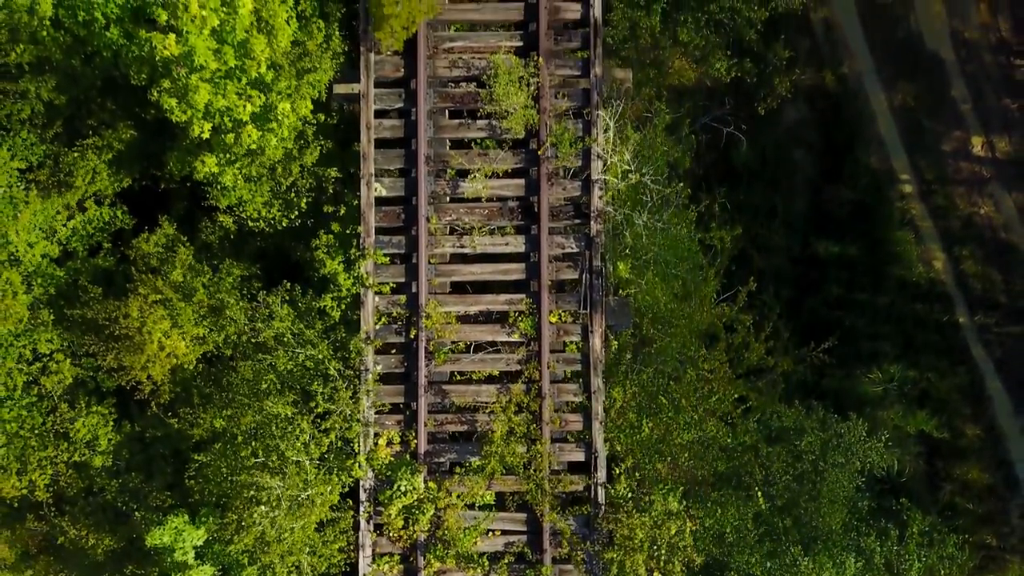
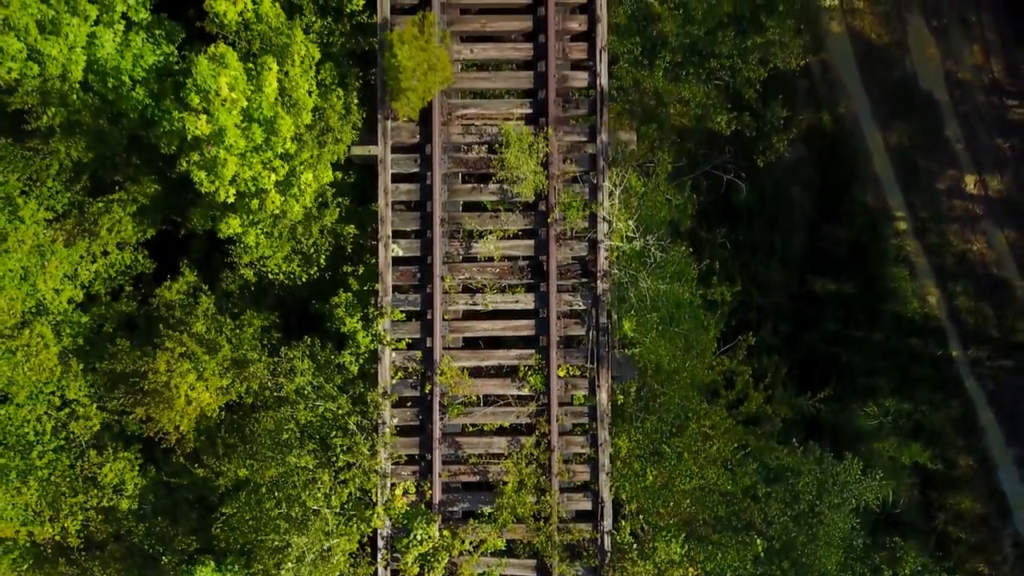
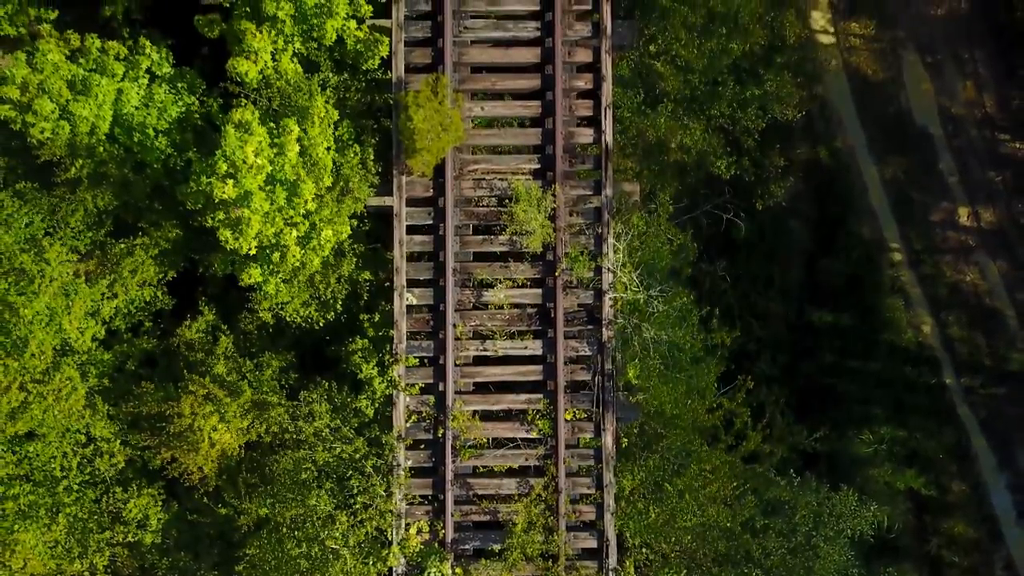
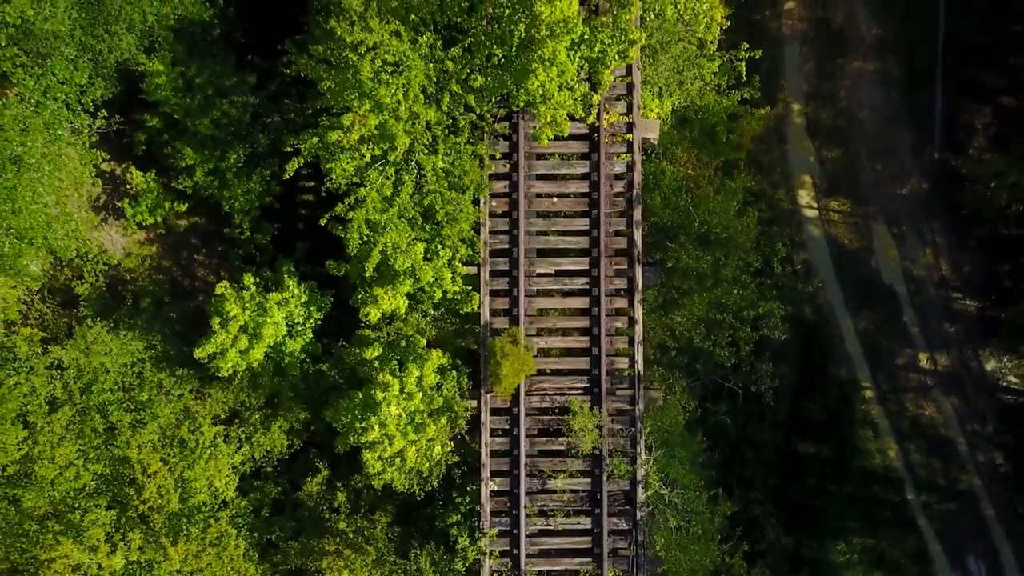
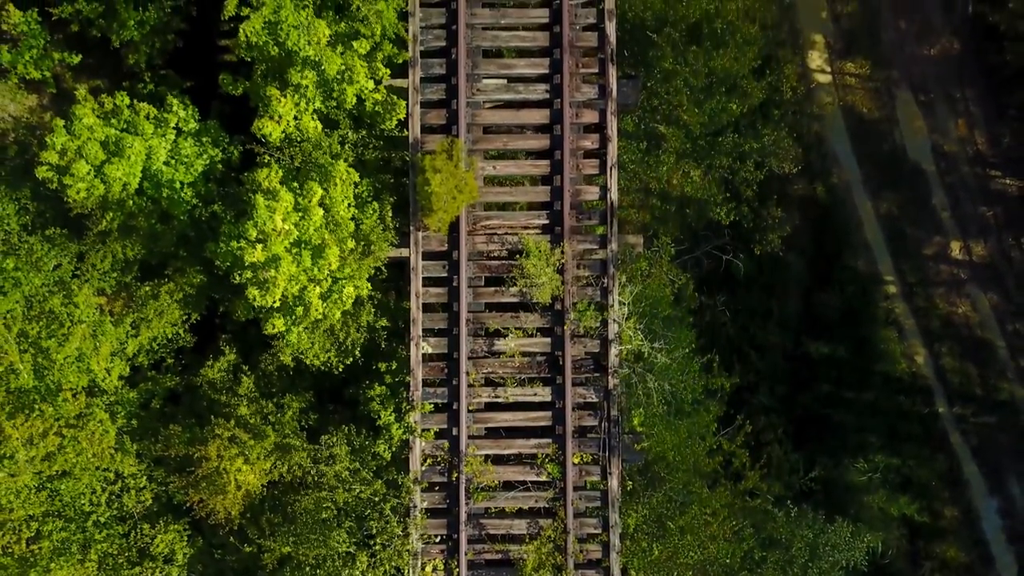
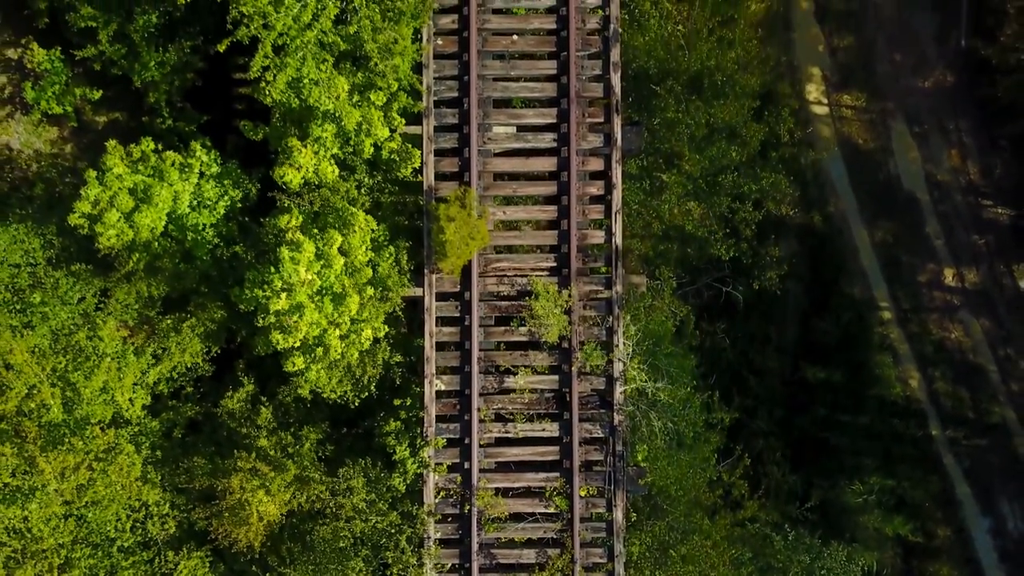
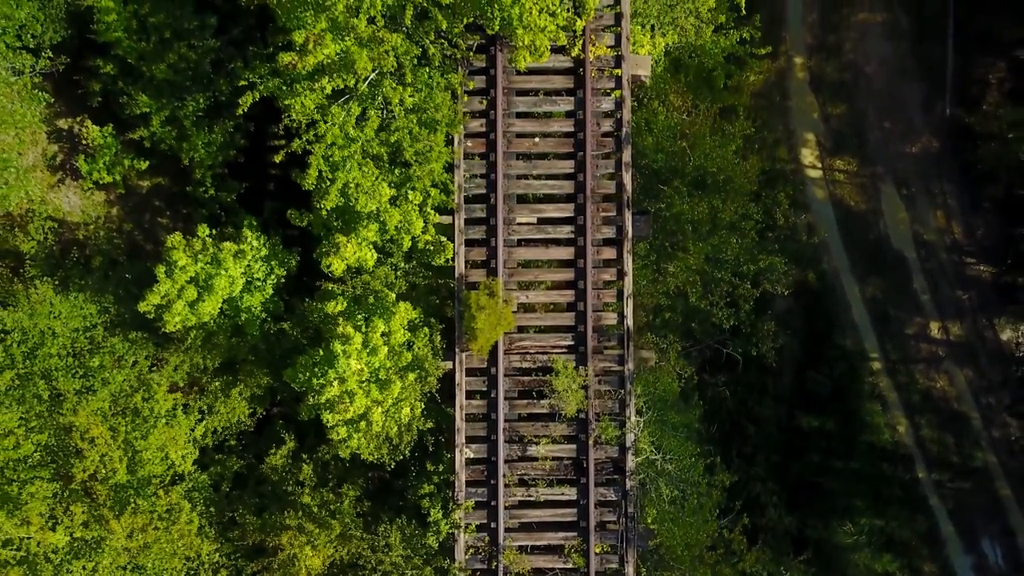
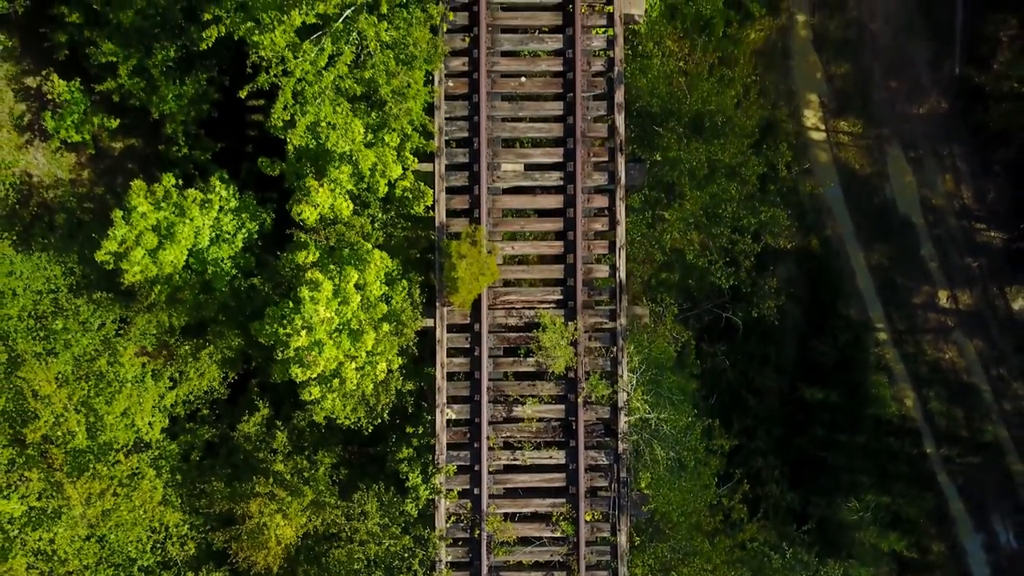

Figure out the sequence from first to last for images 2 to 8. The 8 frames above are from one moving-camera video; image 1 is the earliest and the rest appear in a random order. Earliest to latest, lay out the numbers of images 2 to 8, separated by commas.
2, 3, 5, 6, 8, 7, 4
